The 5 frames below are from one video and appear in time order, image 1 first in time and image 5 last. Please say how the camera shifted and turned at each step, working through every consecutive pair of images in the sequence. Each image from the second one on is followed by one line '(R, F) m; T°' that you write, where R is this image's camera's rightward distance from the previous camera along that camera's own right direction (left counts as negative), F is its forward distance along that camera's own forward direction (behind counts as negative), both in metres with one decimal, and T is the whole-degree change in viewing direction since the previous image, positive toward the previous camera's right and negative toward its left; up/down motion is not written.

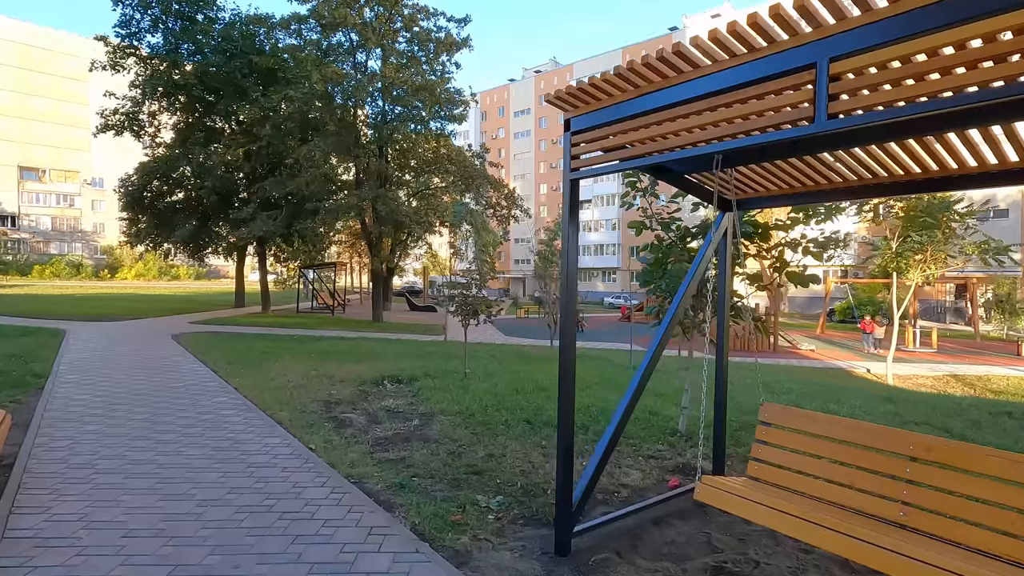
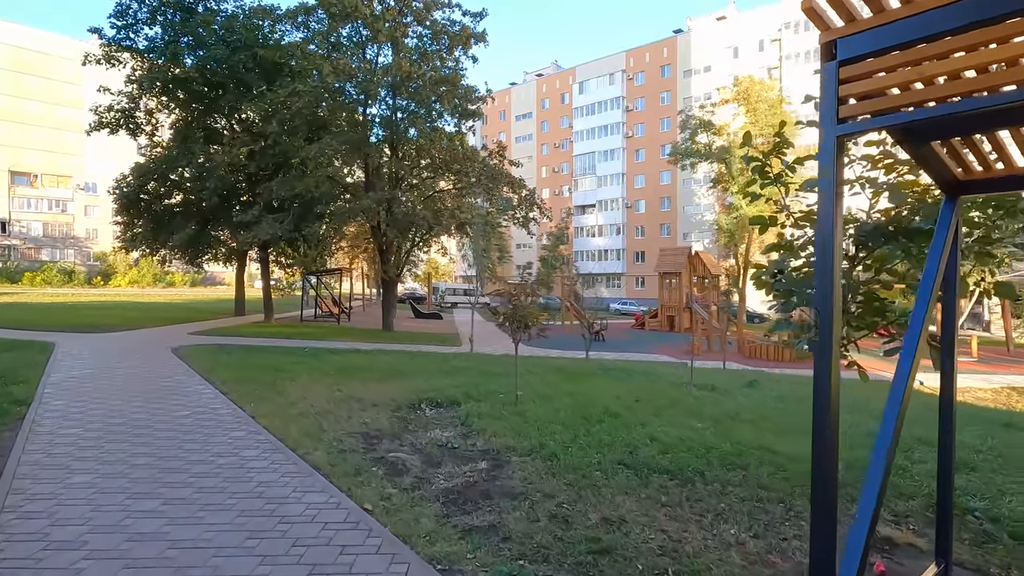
(-0.8, +1.3) m; 0°
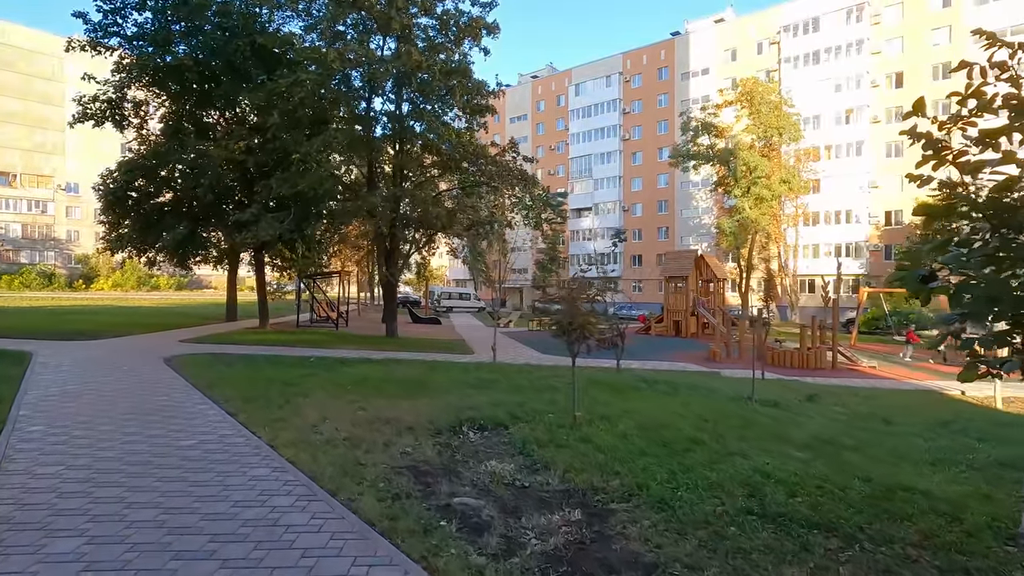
(-0.8, +1.1) m; +1°
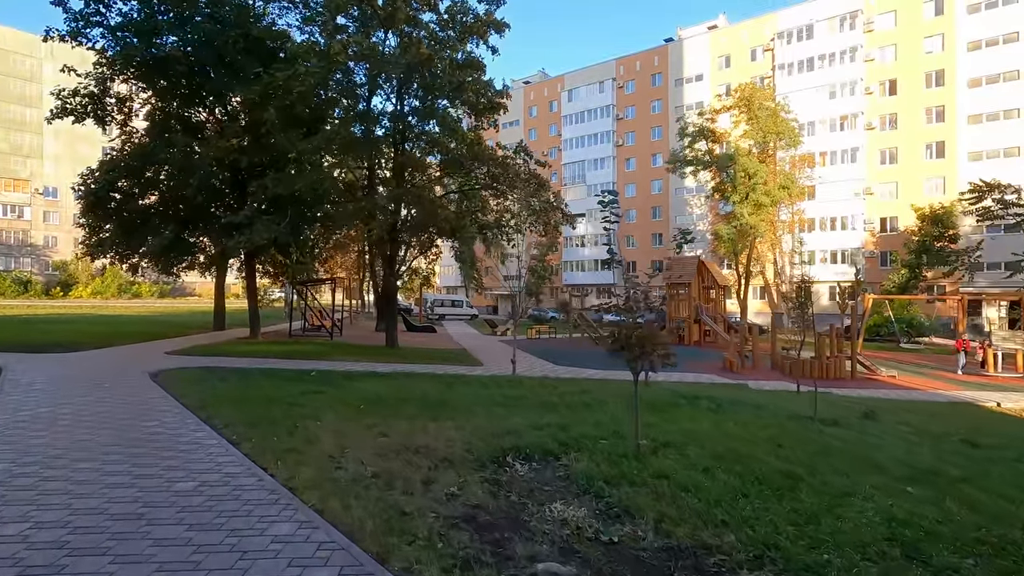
(-0.7, +1.0) m; +1°
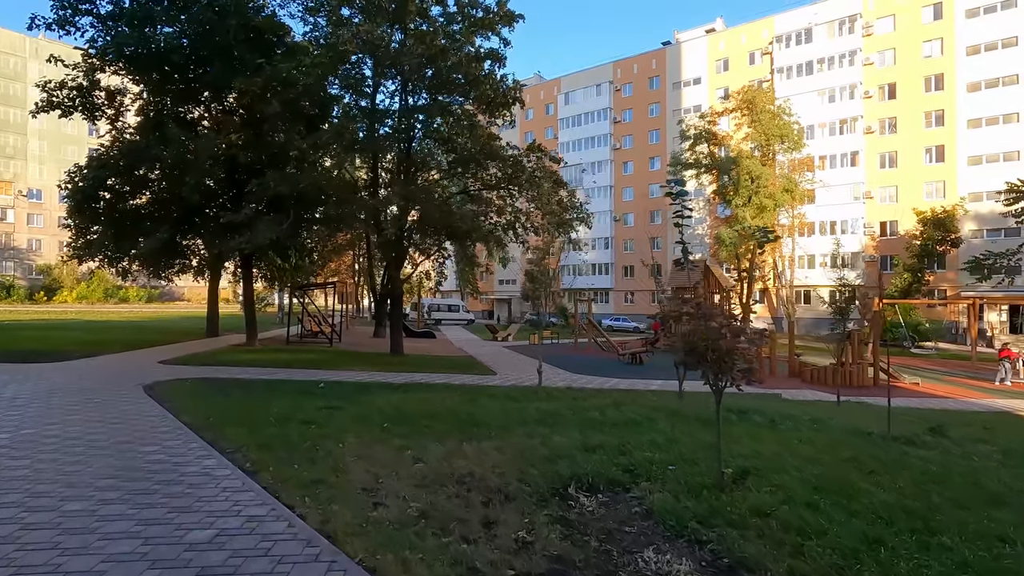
(-0.6, +0.9) m; +1°
